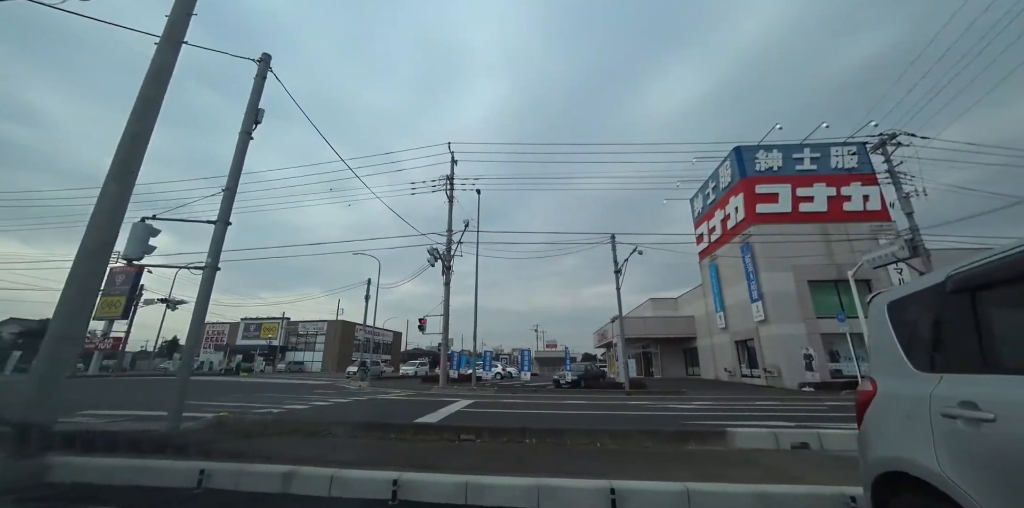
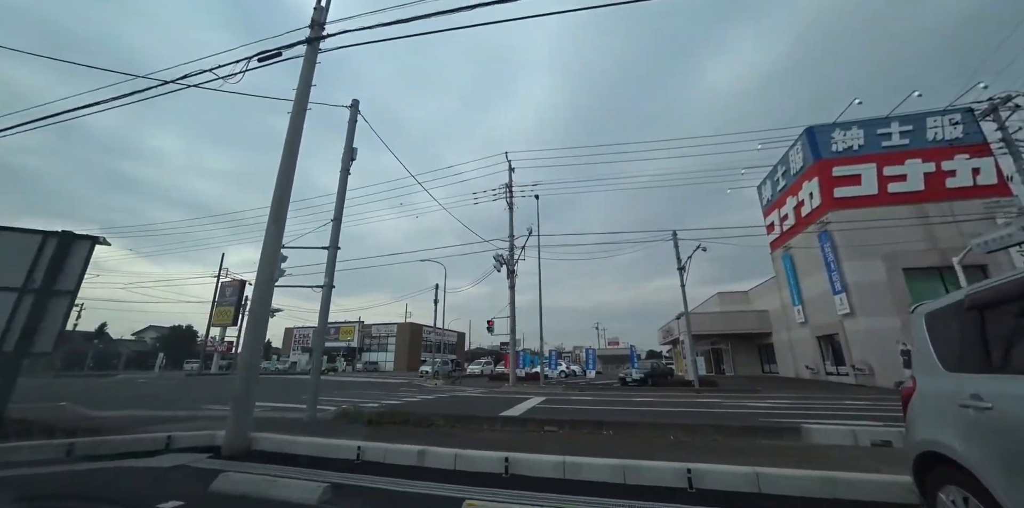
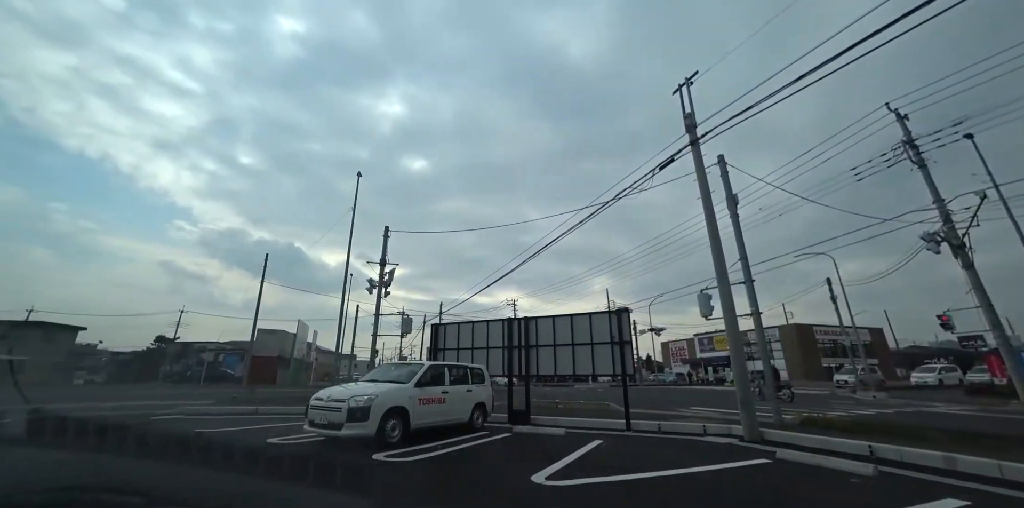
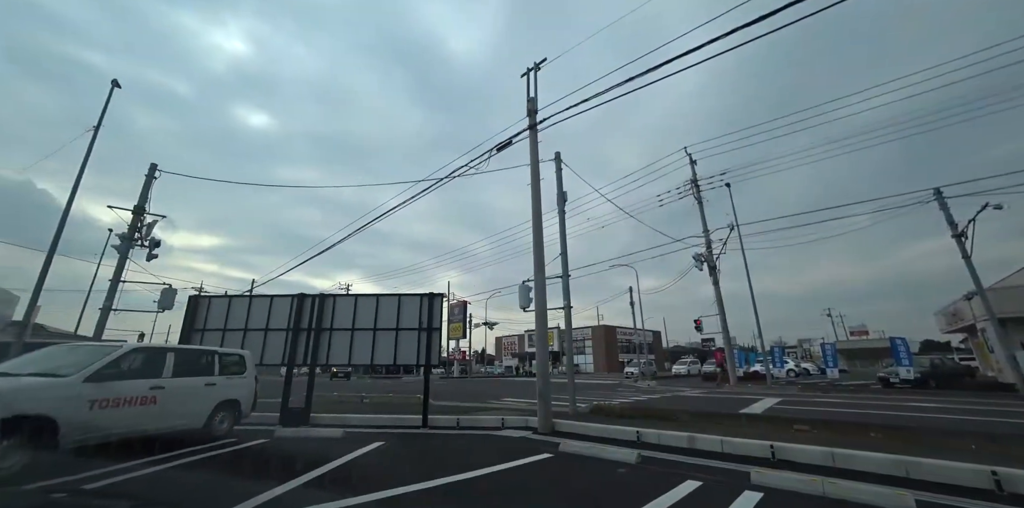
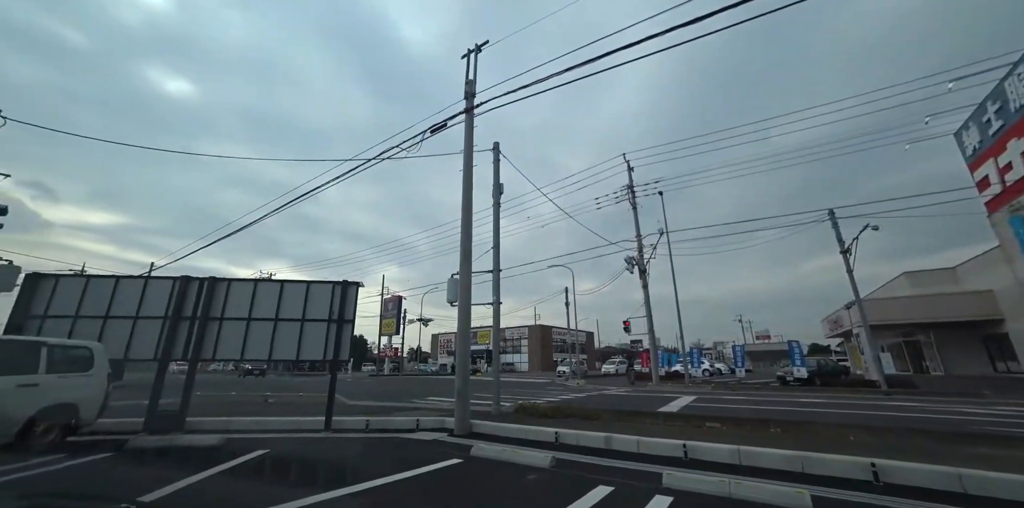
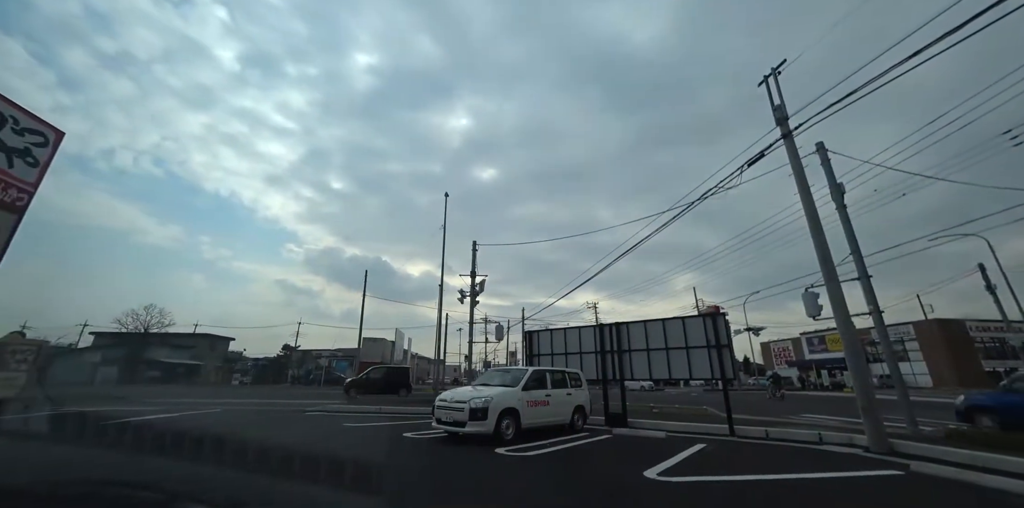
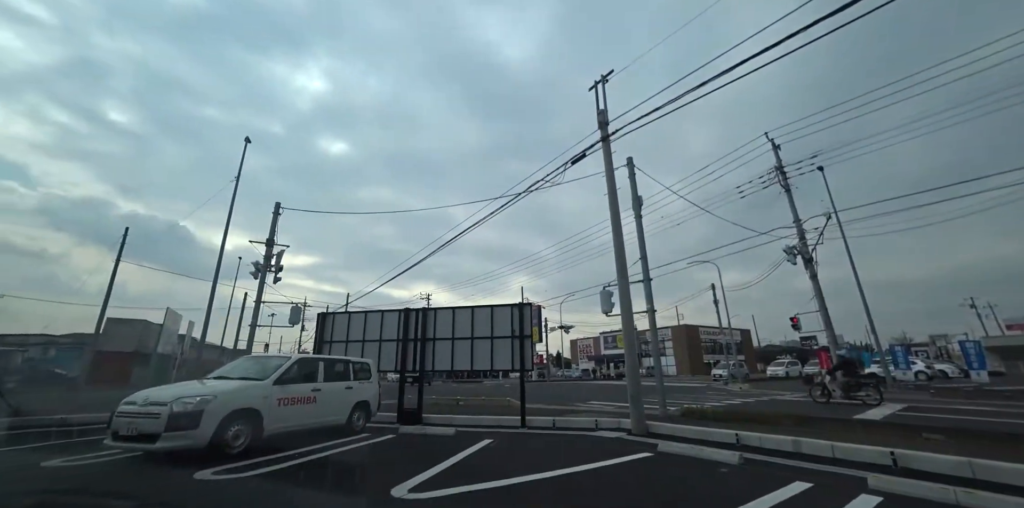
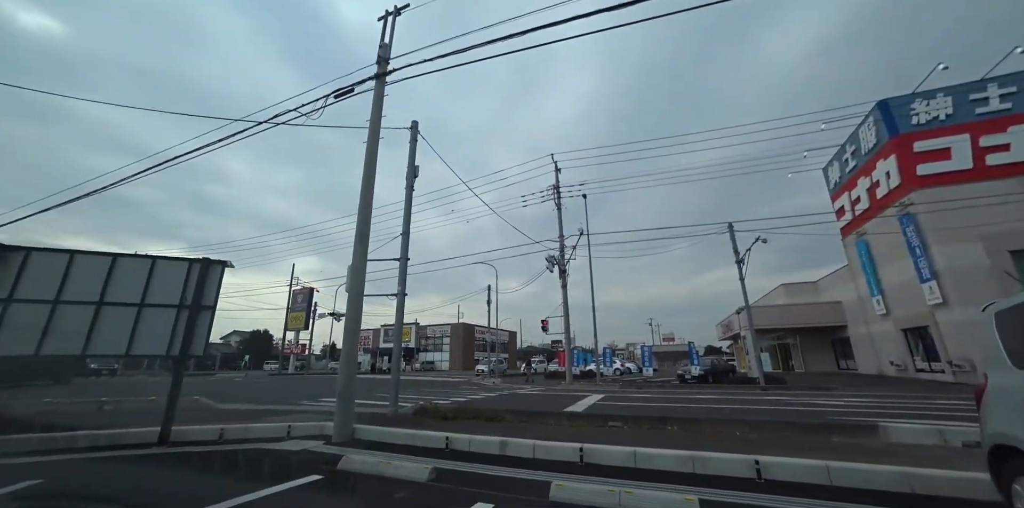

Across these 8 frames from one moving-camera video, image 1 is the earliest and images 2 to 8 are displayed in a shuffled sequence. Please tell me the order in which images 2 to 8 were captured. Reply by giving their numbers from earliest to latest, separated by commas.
2, 8, 5, 4, 7, 3, 6
